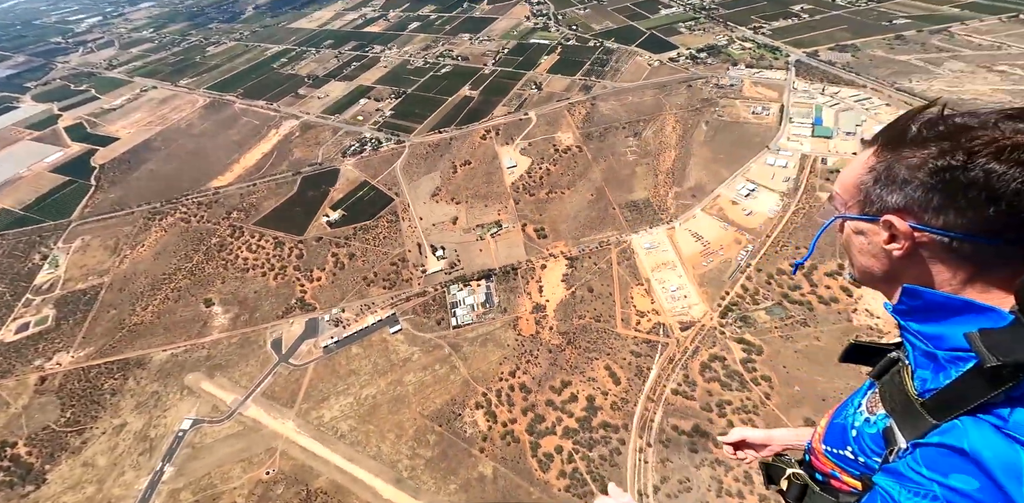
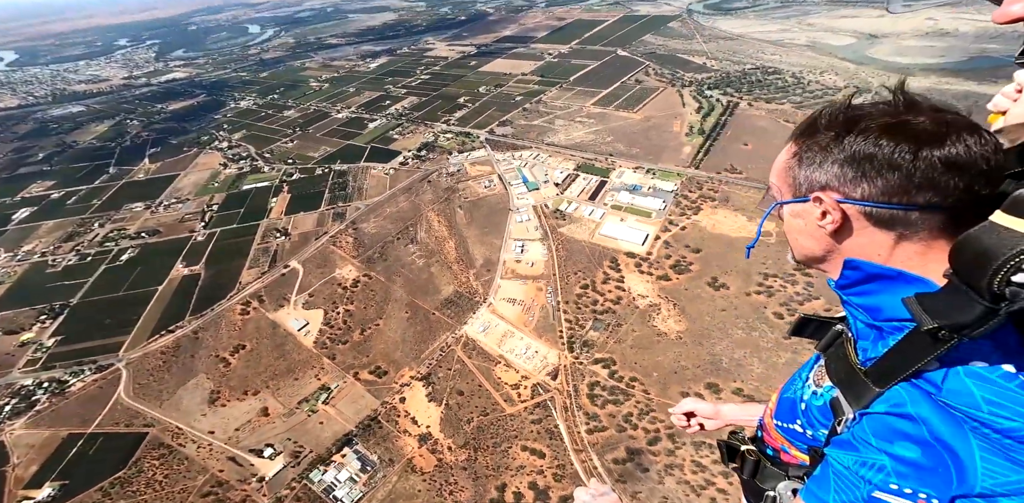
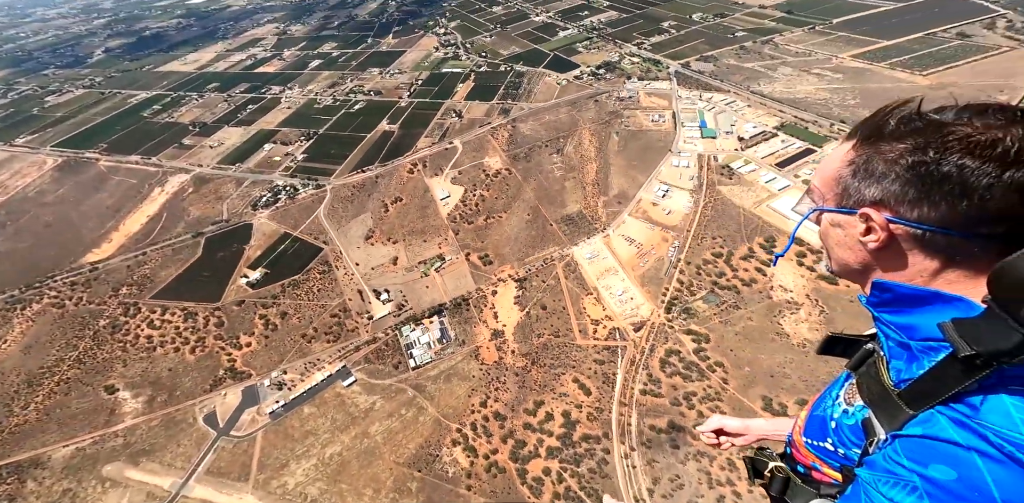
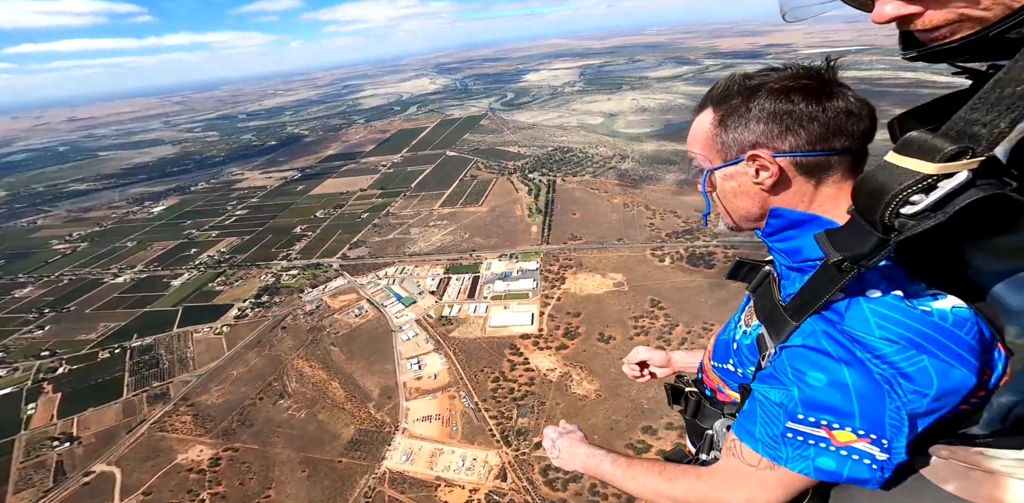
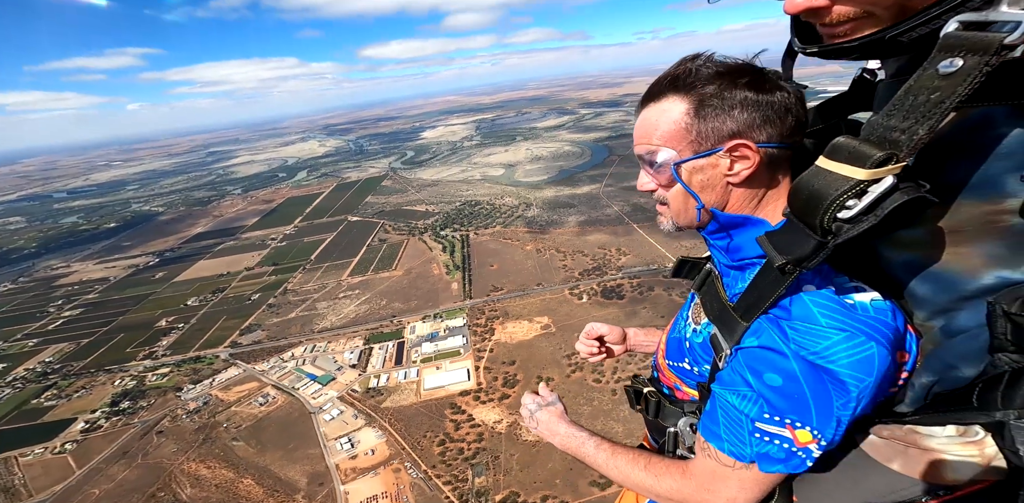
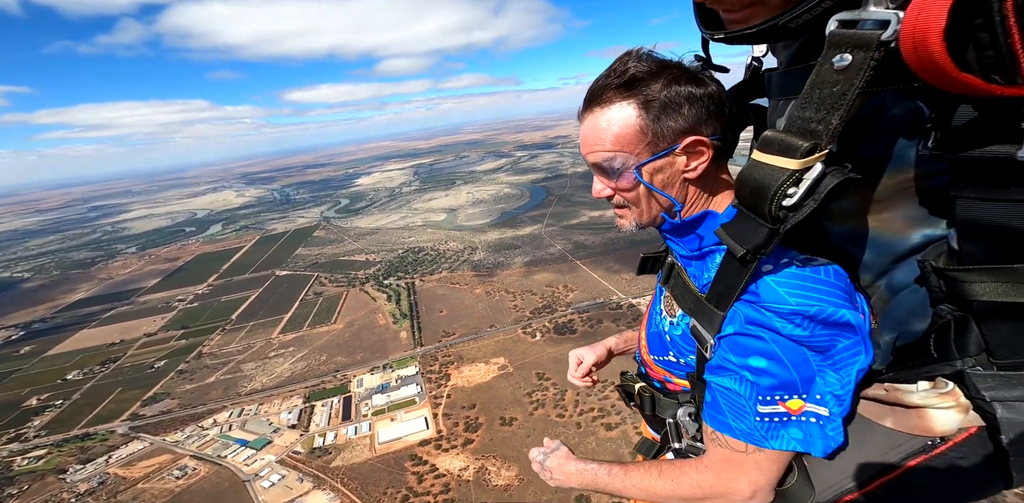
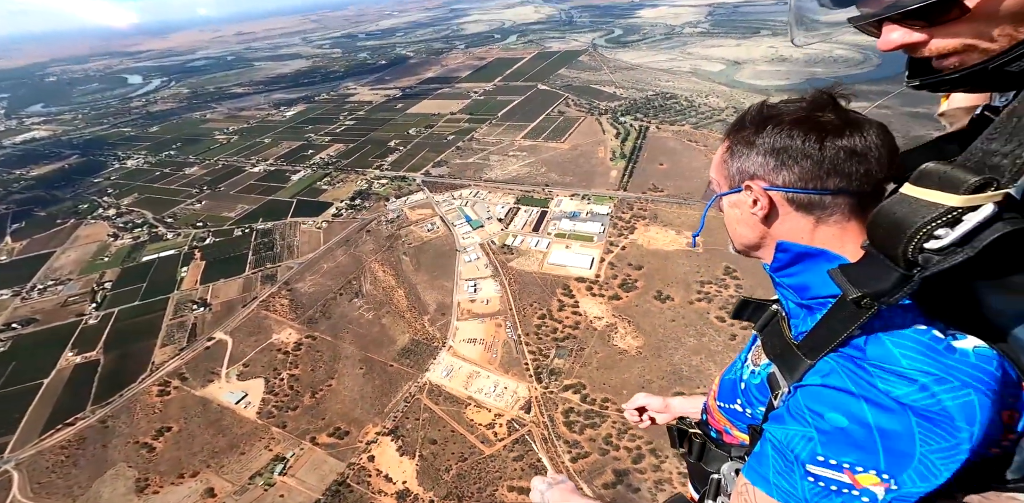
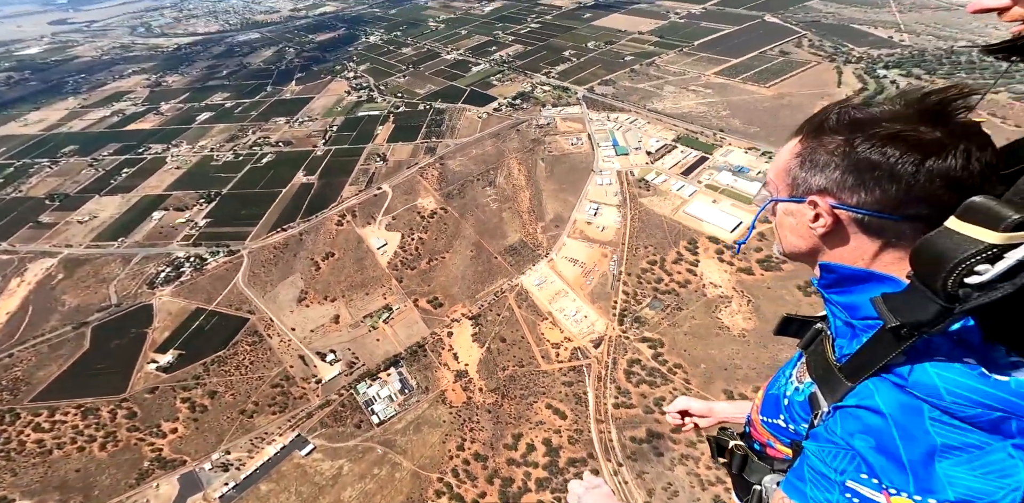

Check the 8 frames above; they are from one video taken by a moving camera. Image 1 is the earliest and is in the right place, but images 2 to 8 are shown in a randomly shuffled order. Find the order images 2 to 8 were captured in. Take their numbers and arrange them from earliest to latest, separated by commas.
3, 8, 2, 7, 4, 5, 6
